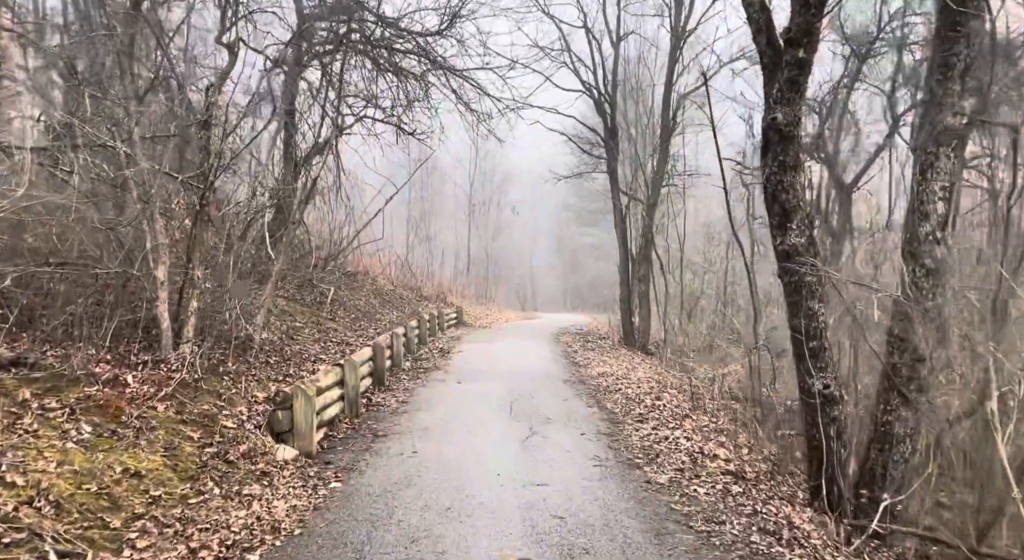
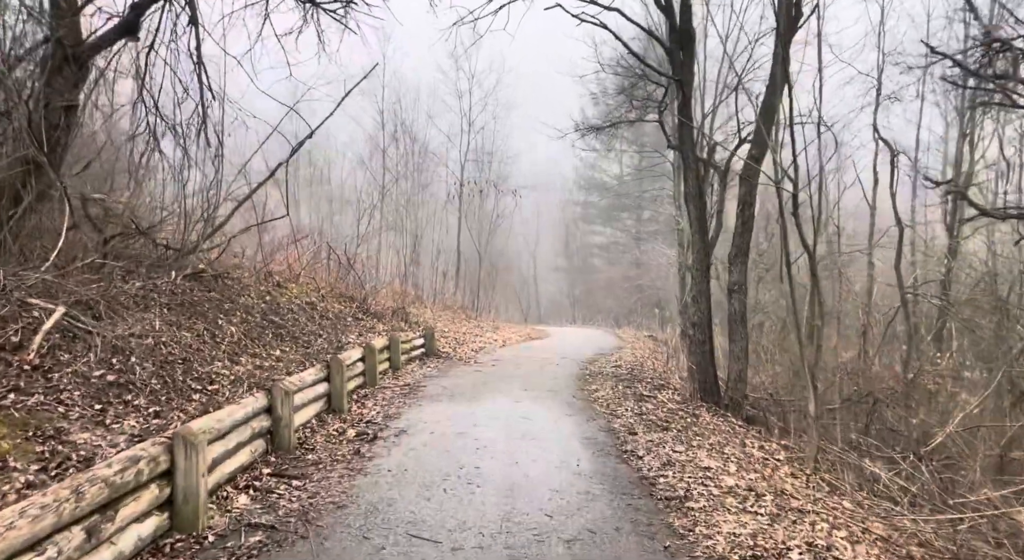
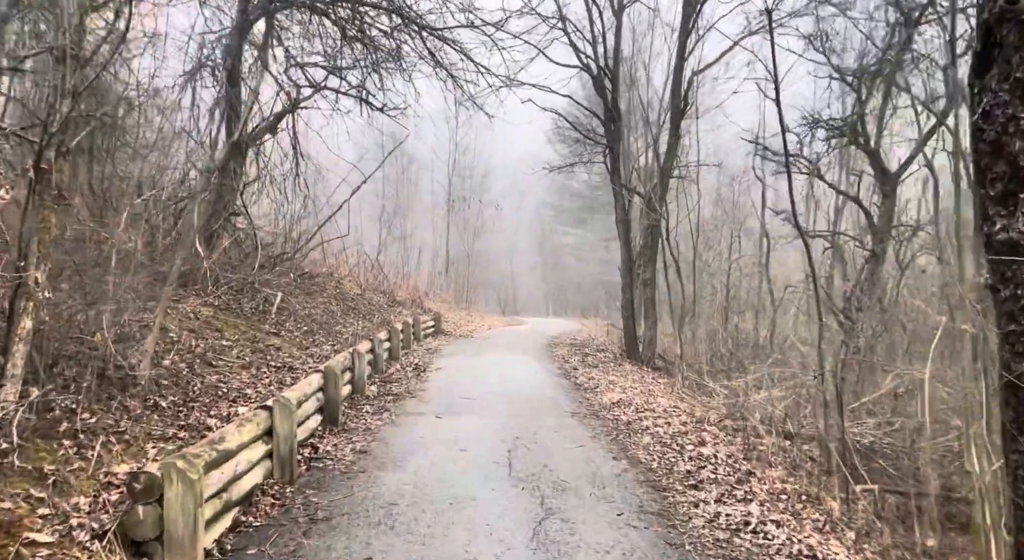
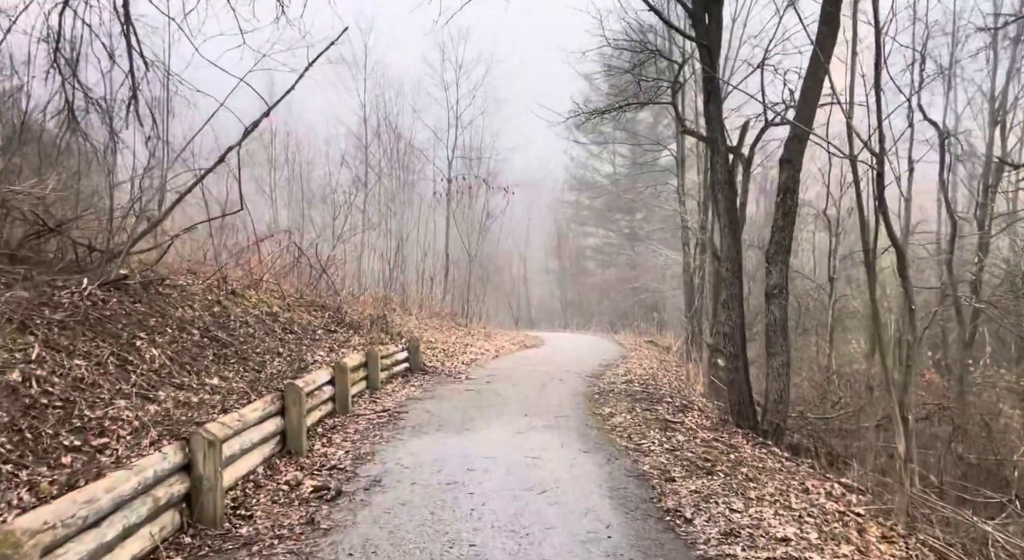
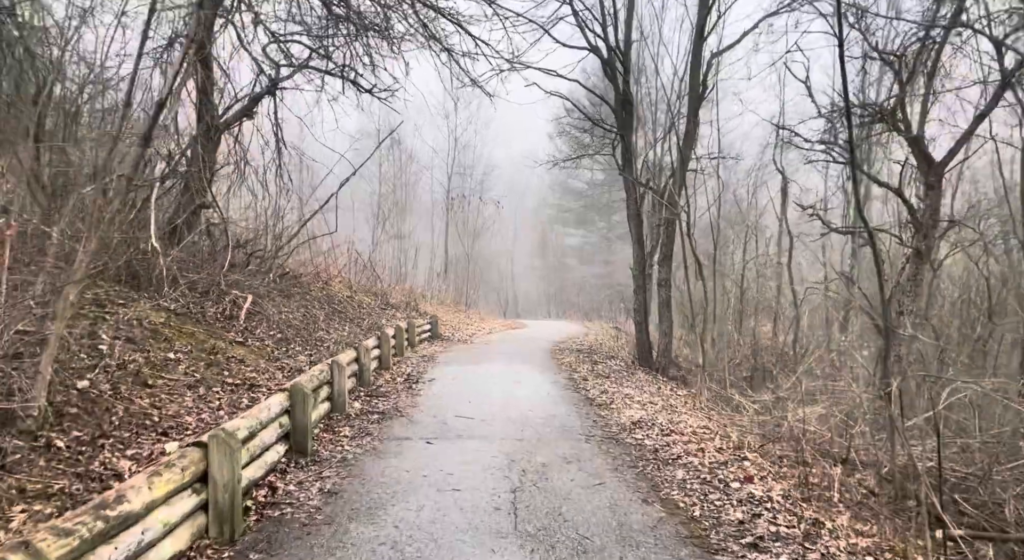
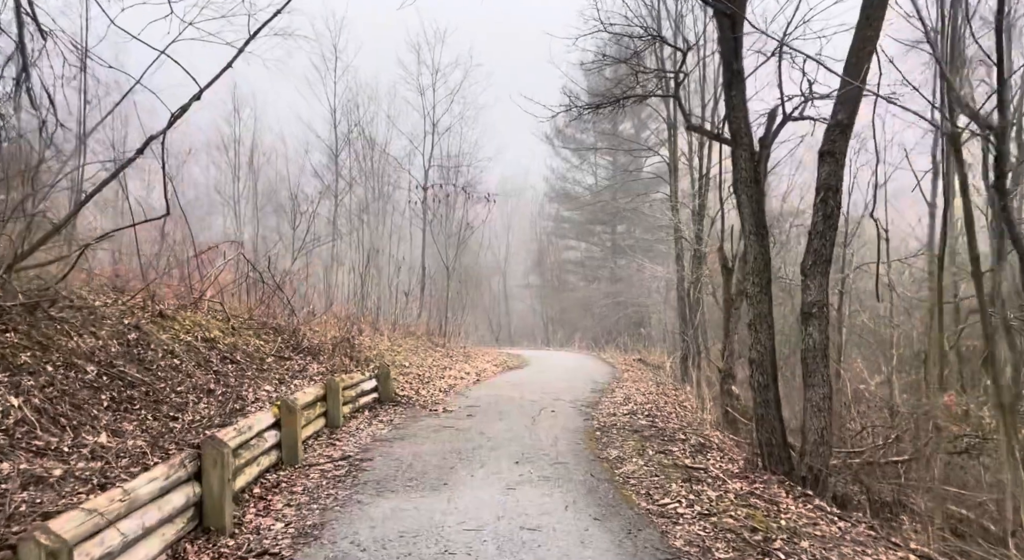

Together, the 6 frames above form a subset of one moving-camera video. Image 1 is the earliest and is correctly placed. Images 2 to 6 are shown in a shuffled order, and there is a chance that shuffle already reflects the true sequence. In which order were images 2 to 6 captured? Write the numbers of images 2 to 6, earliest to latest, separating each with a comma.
3, 5, 2, 4, 6
